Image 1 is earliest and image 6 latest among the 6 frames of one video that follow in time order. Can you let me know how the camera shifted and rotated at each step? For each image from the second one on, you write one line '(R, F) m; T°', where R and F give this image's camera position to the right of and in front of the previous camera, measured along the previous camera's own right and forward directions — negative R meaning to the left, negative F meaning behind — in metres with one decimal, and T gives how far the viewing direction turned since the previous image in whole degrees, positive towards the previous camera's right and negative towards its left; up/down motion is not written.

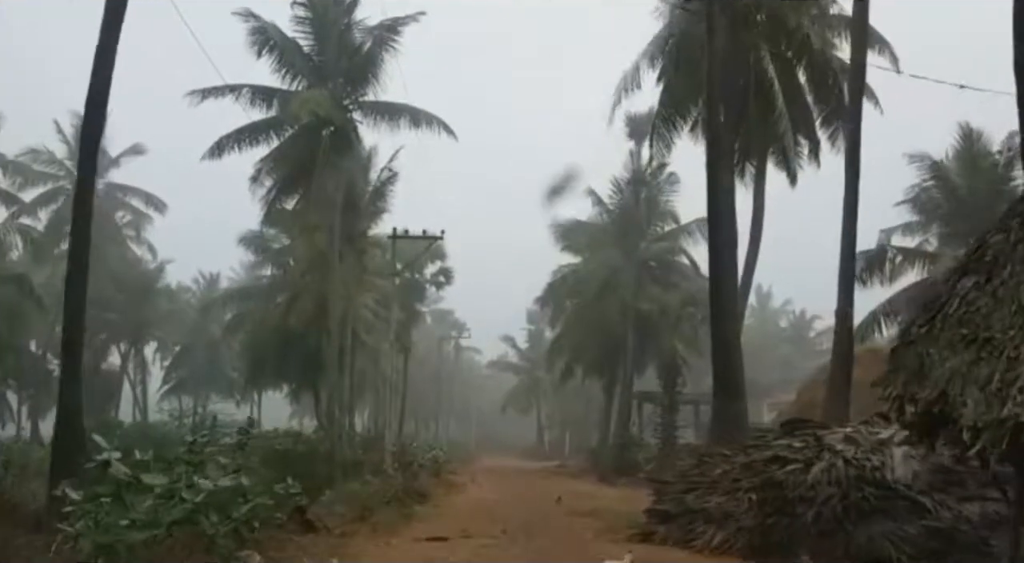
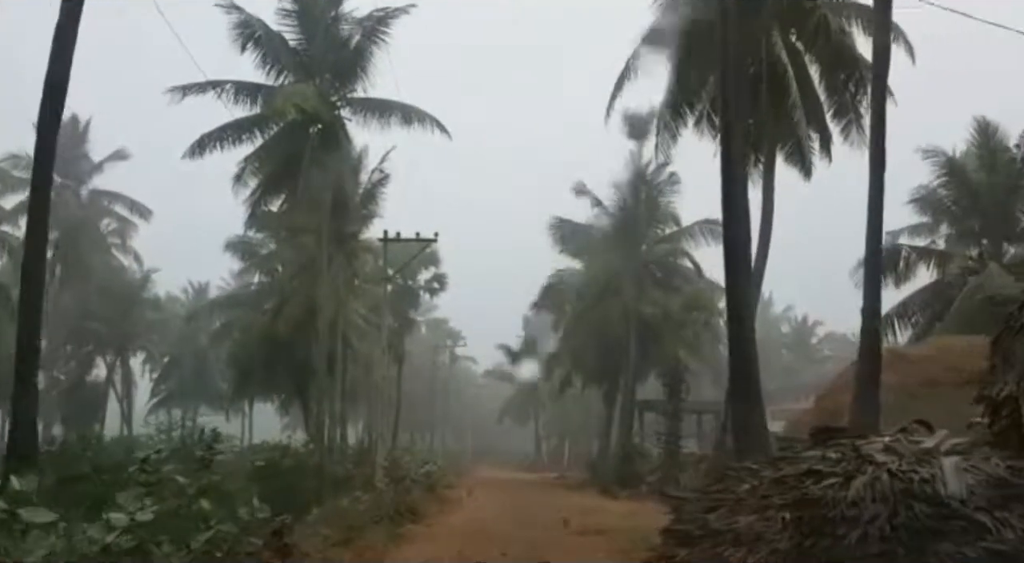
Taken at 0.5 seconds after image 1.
(0.0, +1.2) m; 0°
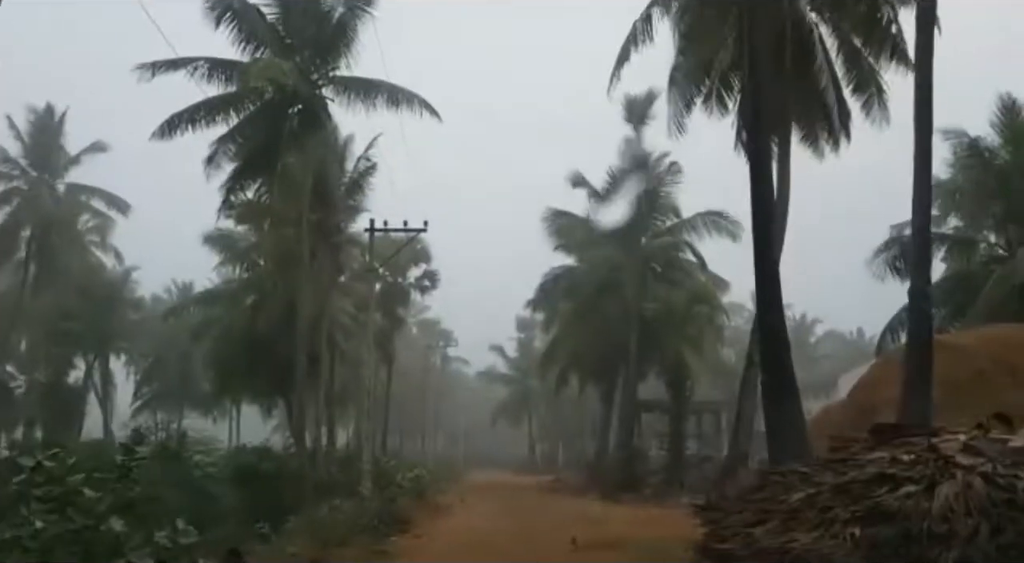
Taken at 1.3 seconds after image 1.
(-0.1, +1.7) m; 0°
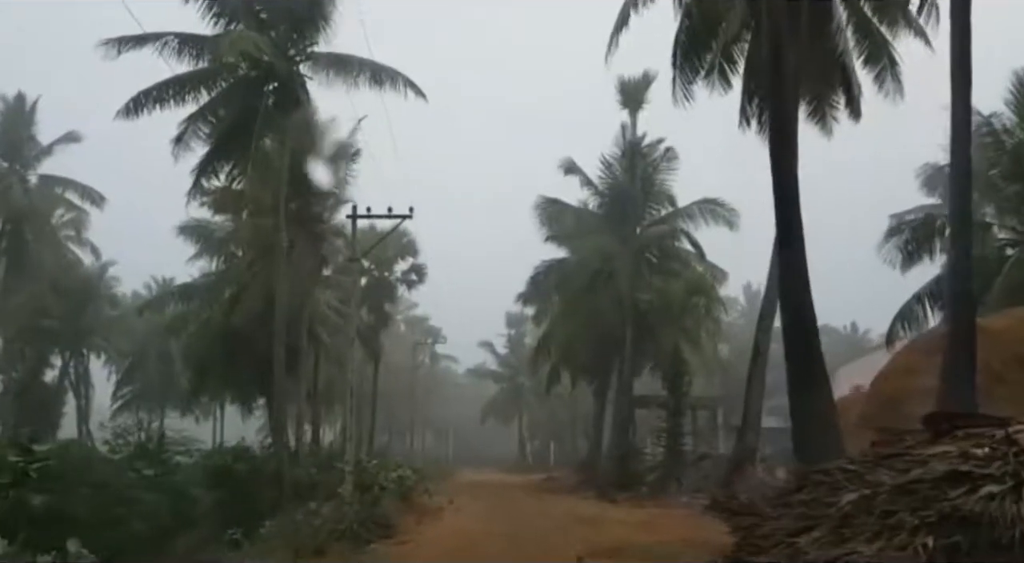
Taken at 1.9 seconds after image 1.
(0.0, +1.3) m; +1°
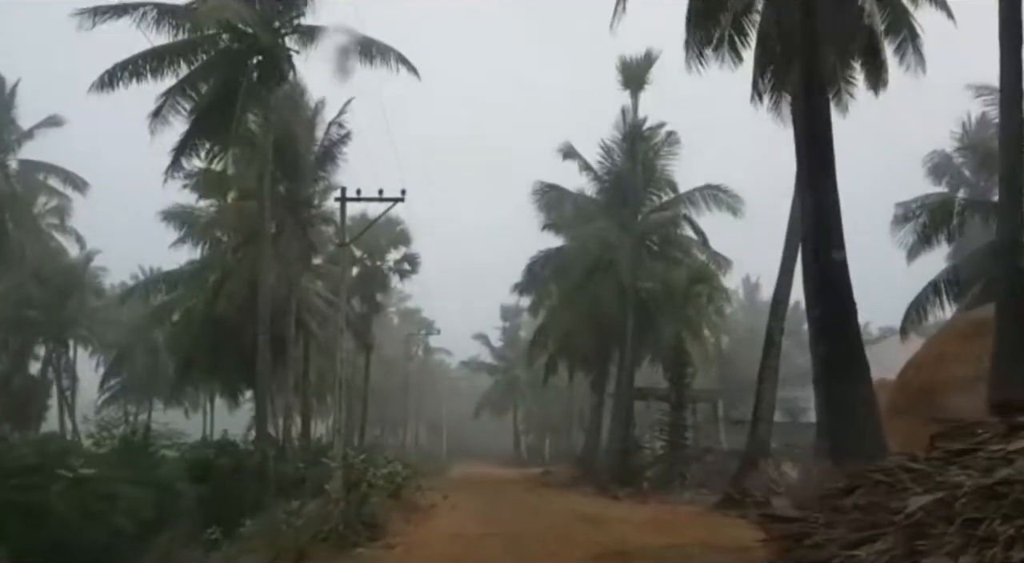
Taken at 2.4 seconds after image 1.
(-0.1, +1.1) m; 0°
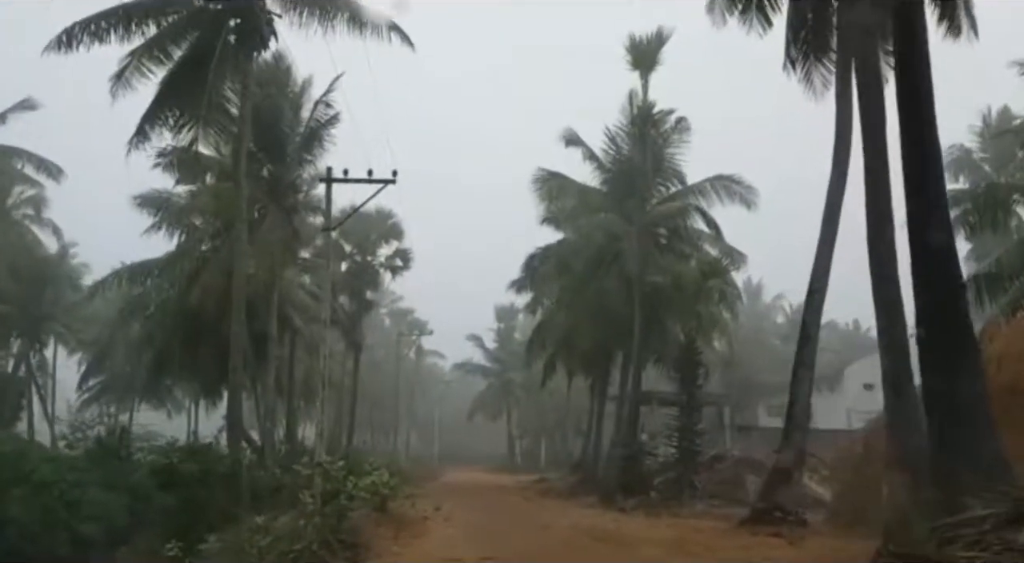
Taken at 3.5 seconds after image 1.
(-0.1, +1.9) m; 0°
